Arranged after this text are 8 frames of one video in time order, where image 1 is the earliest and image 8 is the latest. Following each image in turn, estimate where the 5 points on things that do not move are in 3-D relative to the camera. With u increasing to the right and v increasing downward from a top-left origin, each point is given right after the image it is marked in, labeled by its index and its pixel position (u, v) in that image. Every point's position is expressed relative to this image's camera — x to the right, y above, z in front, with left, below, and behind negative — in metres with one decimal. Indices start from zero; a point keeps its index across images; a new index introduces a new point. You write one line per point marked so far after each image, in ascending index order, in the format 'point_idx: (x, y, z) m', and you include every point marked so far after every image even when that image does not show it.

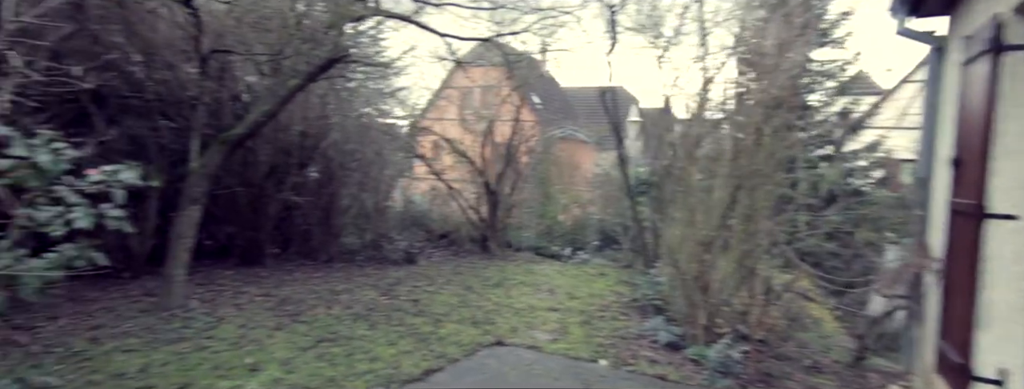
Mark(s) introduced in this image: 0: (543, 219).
0: (+1.0, -0.7, +14.9) m
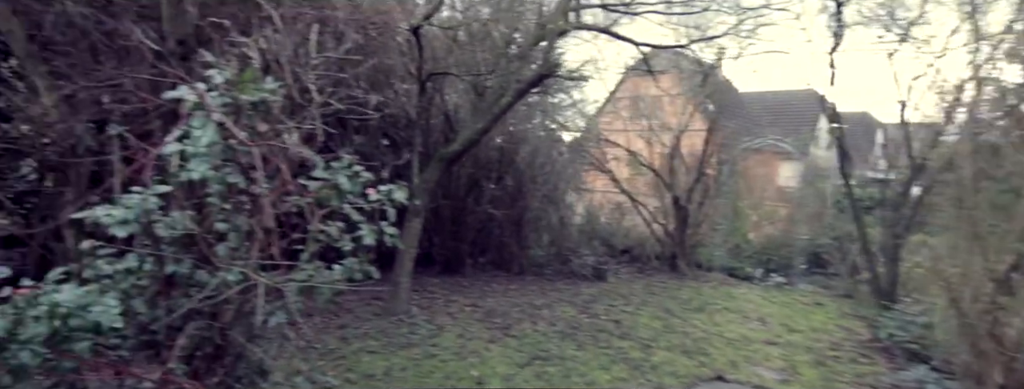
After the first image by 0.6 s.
0: (+6.0, -1.1, +13.5) m
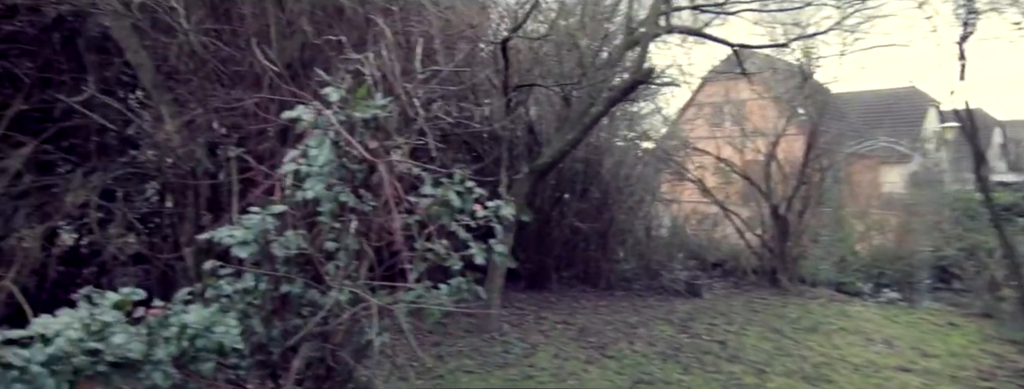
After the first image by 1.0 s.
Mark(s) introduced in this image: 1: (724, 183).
0: (+8.0, -1.3, +12.3) m
1: (+4.9, +0.3, +11.8) m
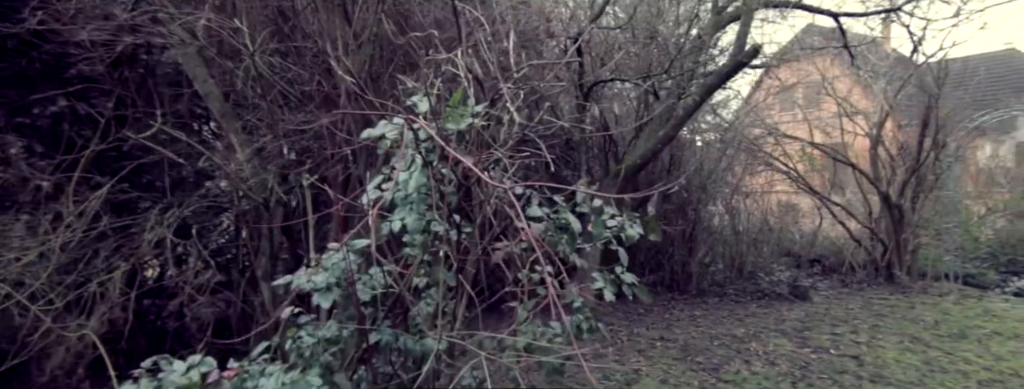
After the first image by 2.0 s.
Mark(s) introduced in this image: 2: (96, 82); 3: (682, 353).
0: (+9.6, -0.9, +10.8) m
1: (+6.4, +0.5, +10.7) m
2: (-4.1, +1.1, +5.0) m
3: (+2.0, -1.8, +5.9) m
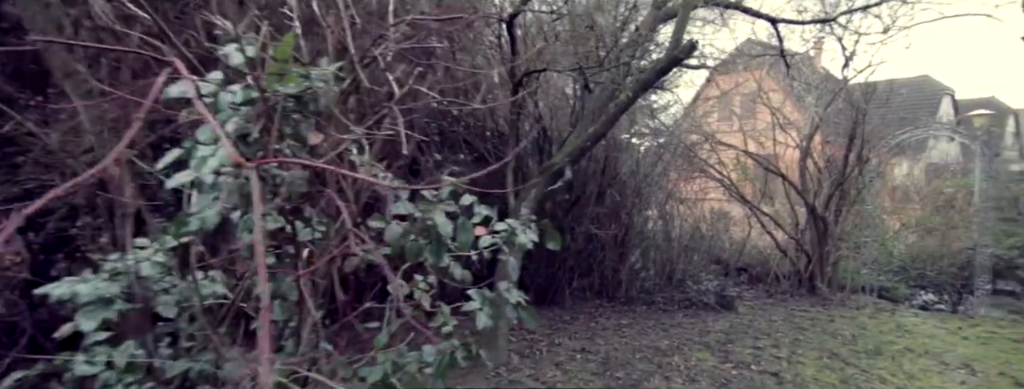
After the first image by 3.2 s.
0: (+8.1, -1.2, +11.2) m
1: (+5.0, +0.3, +10.7) m
2: (-4.8, +1.3, +4.0) m
3: (+1.0, -1.9, +5.6) m
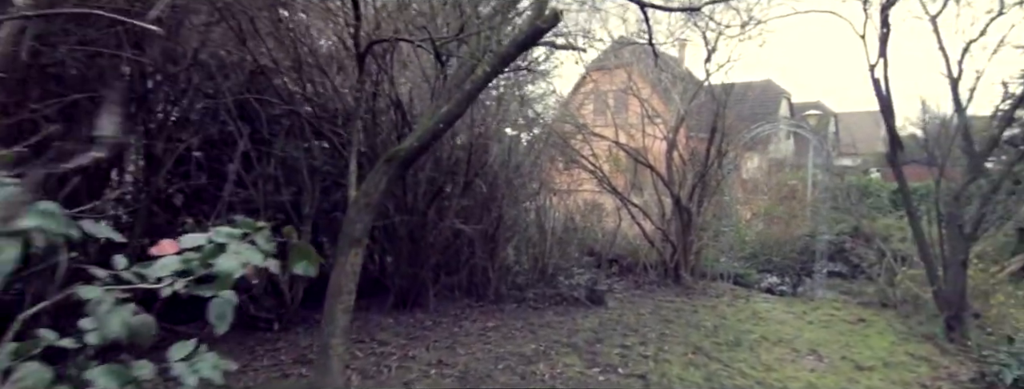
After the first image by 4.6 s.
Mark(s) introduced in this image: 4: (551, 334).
0: (+5.2, -1.0, +11.9) m
1: (+2.3, +0.5, +10.7) m
2: (-5.8, +1.4, +2.0) m
3: (-0.5, -1.8, +4.8) m
4: (+0.5, -1.7, +6.3) m
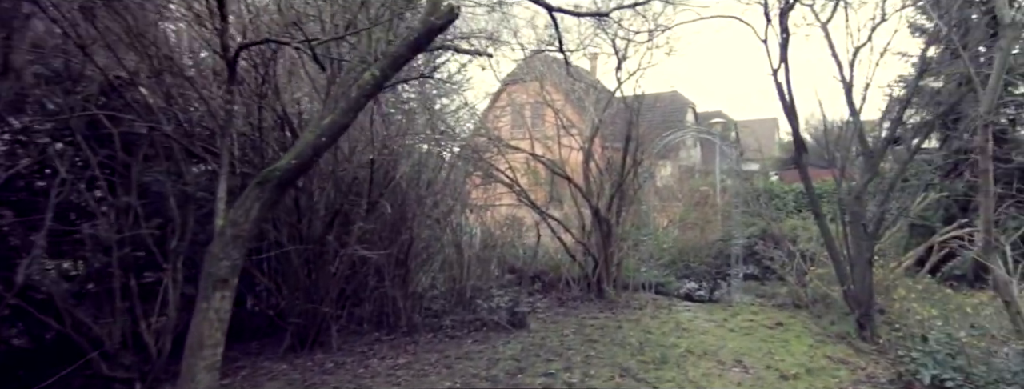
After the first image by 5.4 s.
0: (+3.3, -1.2, +11.9) m
1: (+0.5, +0.2, +10.3) m
2: (-6.2, +1.1, +0.5) m
3: (-1.2, -2.0, +4.1) m
4: (-0.5, -1.9, +5.7) m
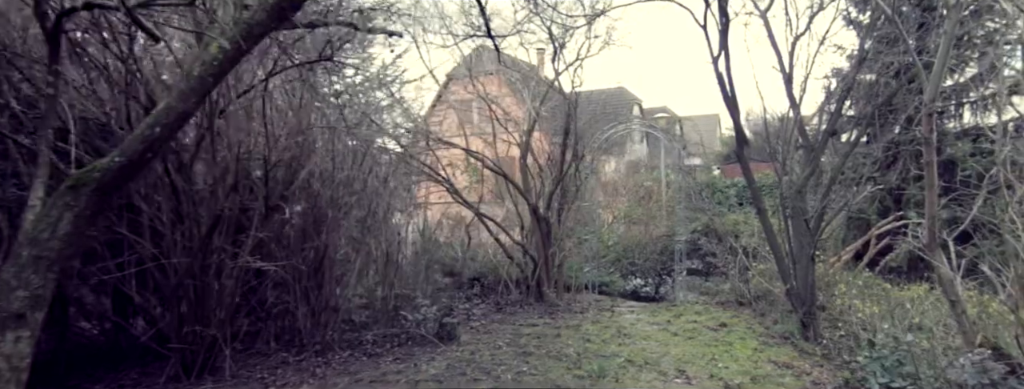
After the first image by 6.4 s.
0: (+2.0, -1.1, +11.5) m
1: (-0.7, +0.3, +9.6) m
2: (-6.5, +0.9, -0.7) m
3: (-1.9, -2.0, +3.3) m
4: (-1.2, -1.9, +5.0) m
